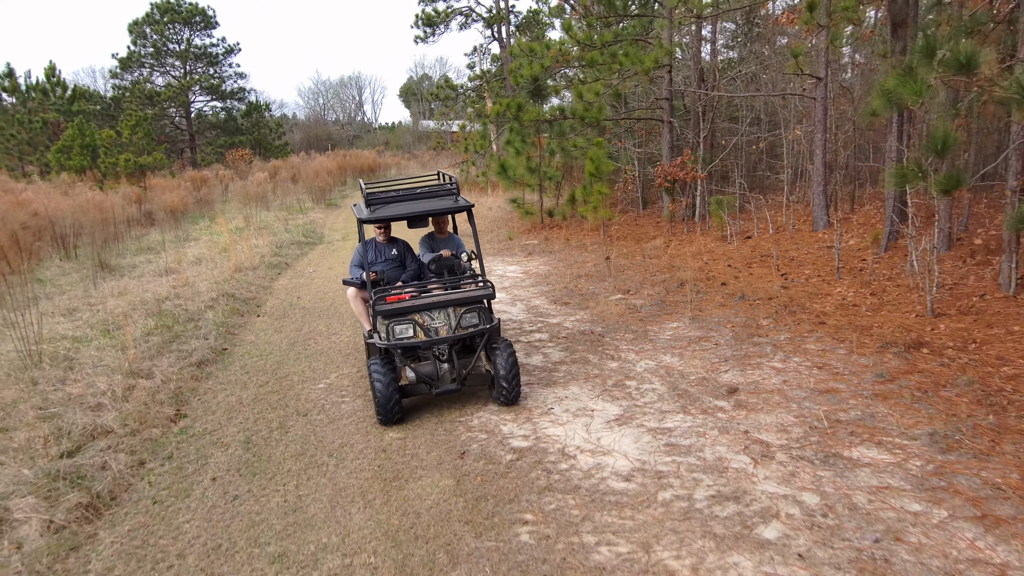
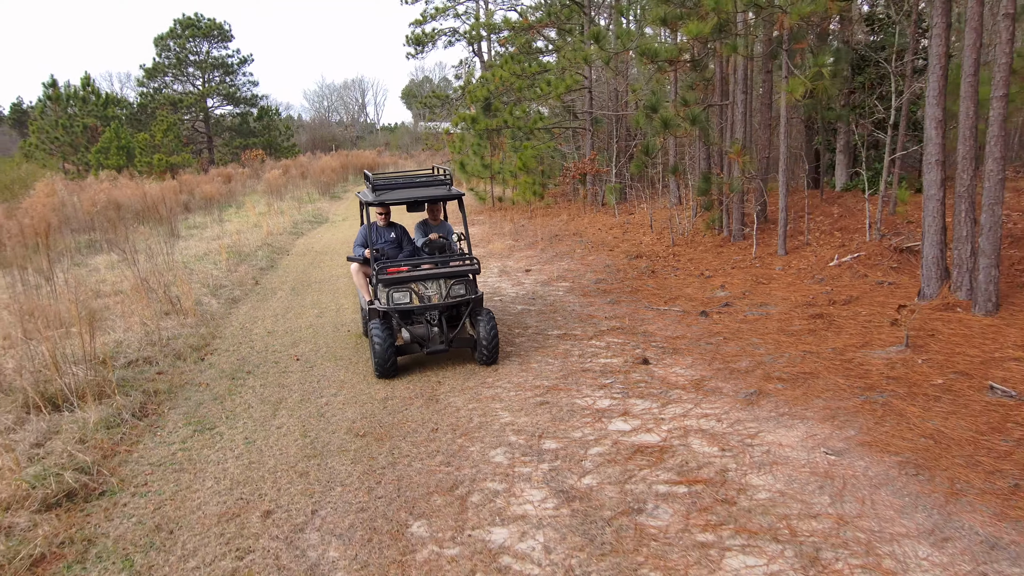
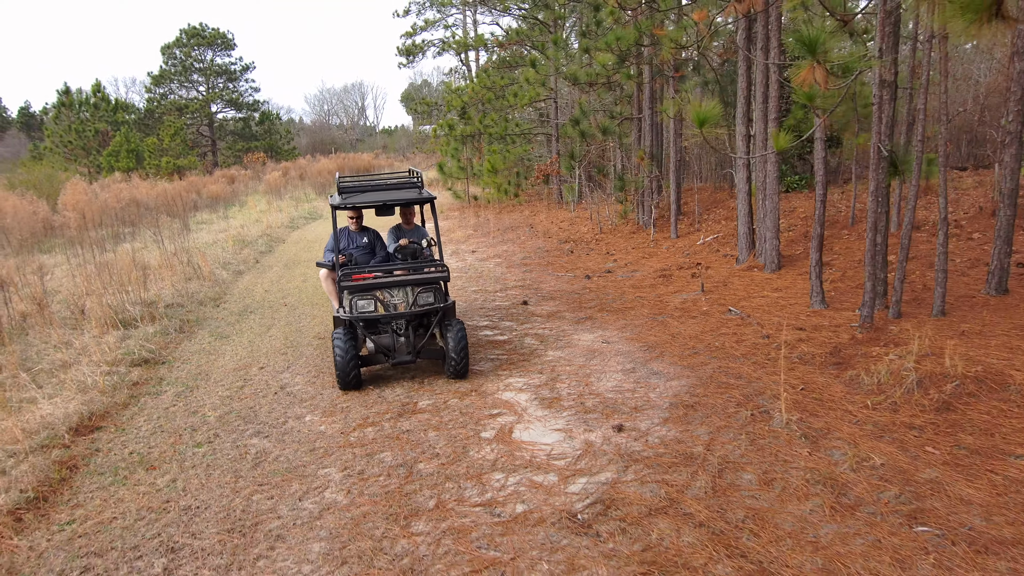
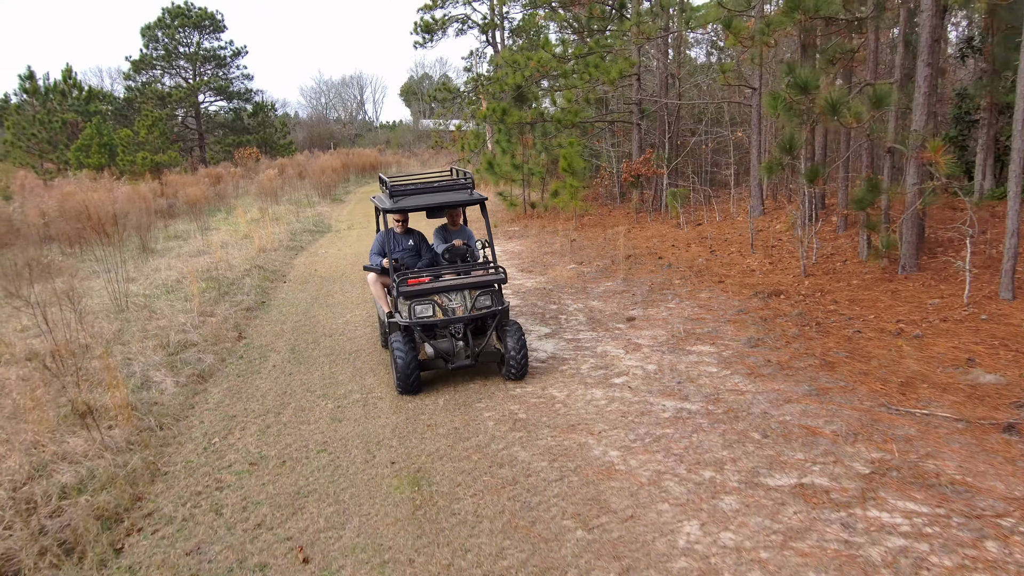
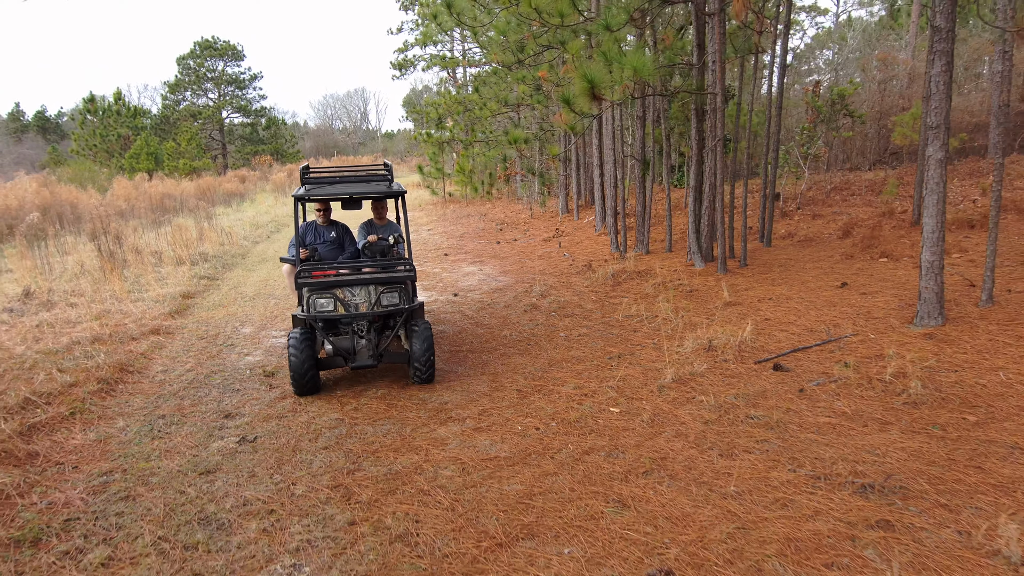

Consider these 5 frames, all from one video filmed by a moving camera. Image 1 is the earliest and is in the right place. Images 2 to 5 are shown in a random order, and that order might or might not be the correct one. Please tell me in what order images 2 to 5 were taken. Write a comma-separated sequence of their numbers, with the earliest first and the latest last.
4, 2, 3, 5
